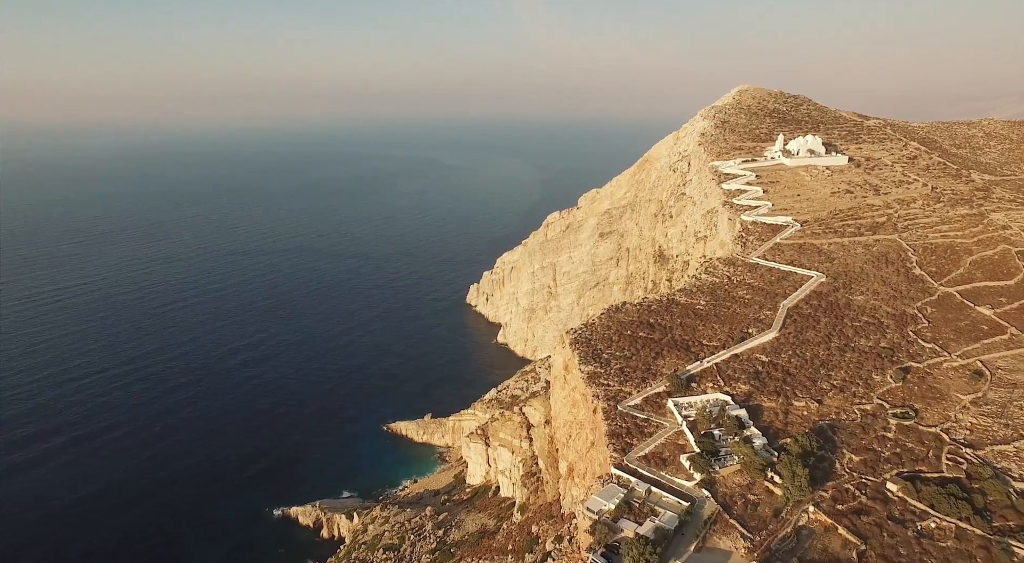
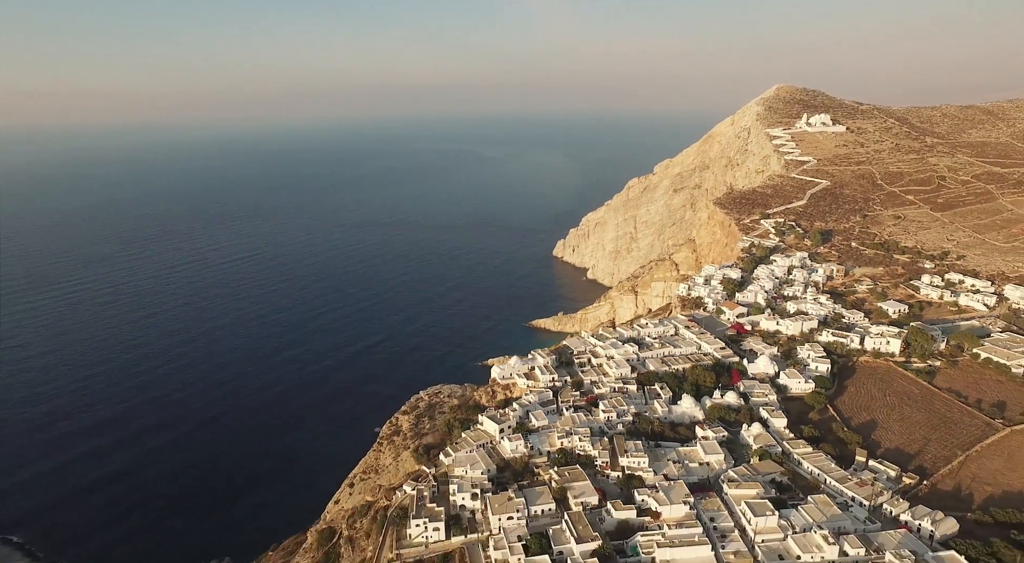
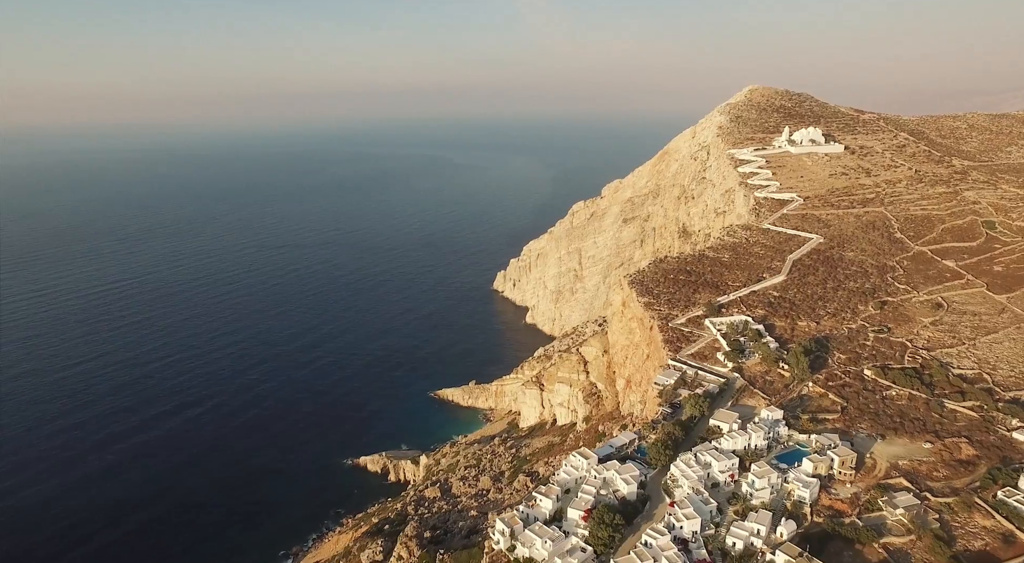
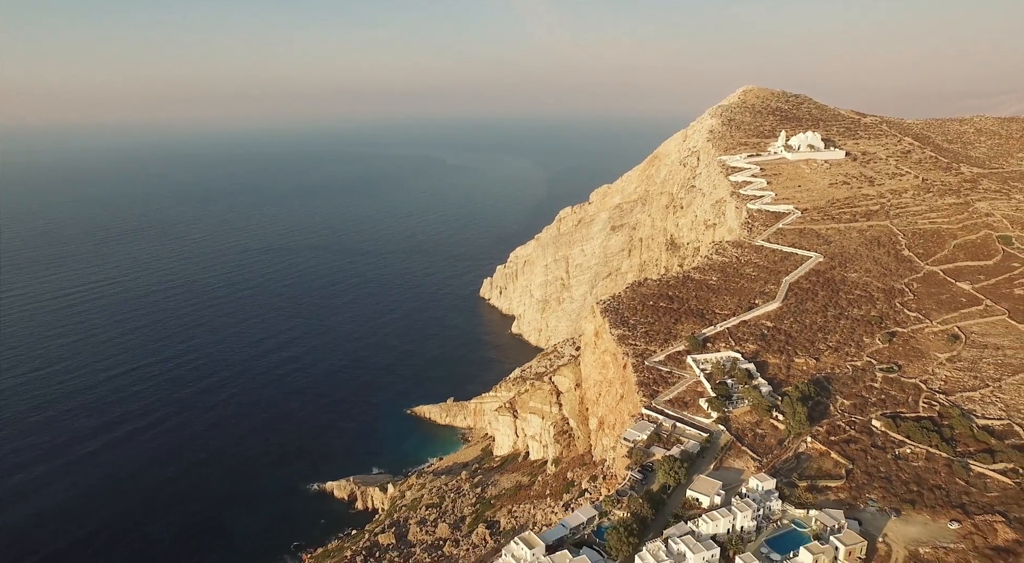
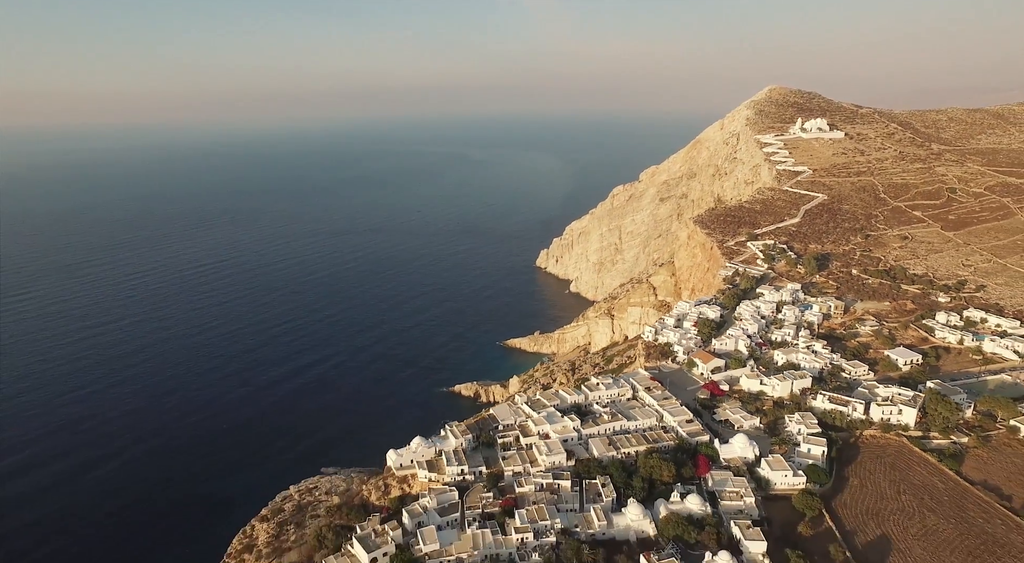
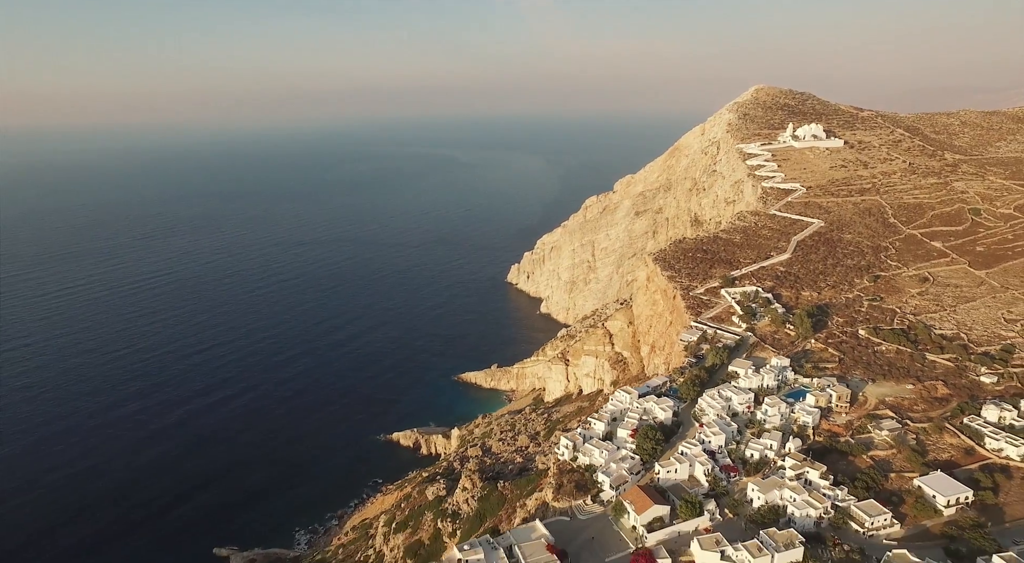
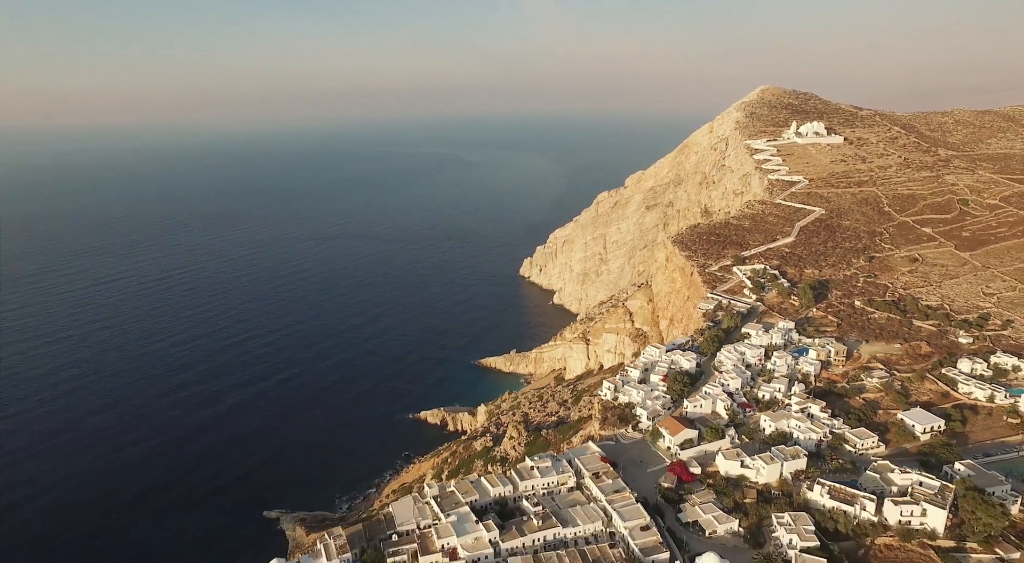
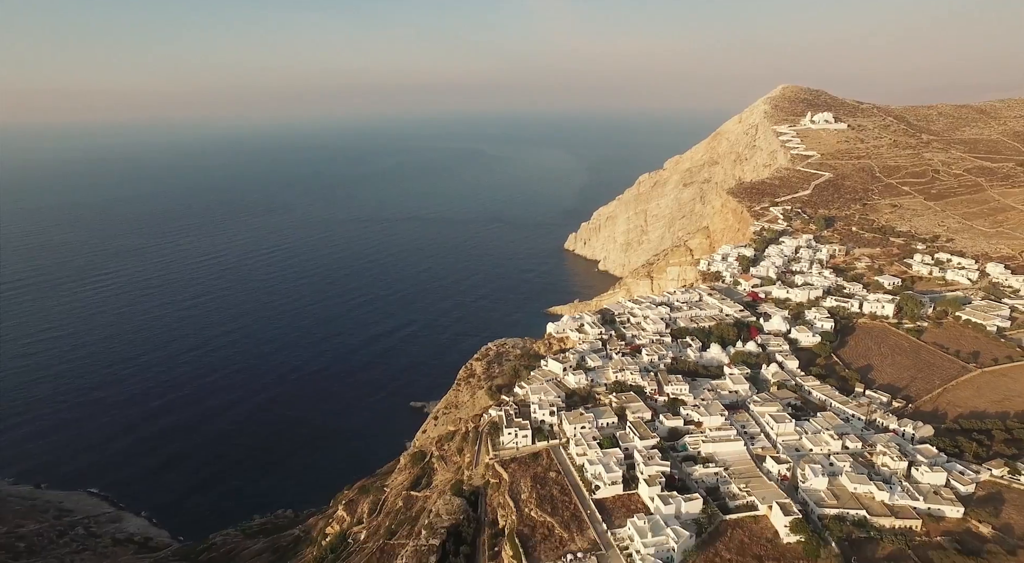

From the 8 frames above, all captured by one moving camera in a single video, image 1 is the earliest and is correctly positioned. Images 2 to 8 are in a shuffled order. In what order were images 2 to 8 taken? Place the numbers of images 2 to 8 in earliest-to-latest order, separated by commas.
4, 3, 6, 7, 5, 2, 8
